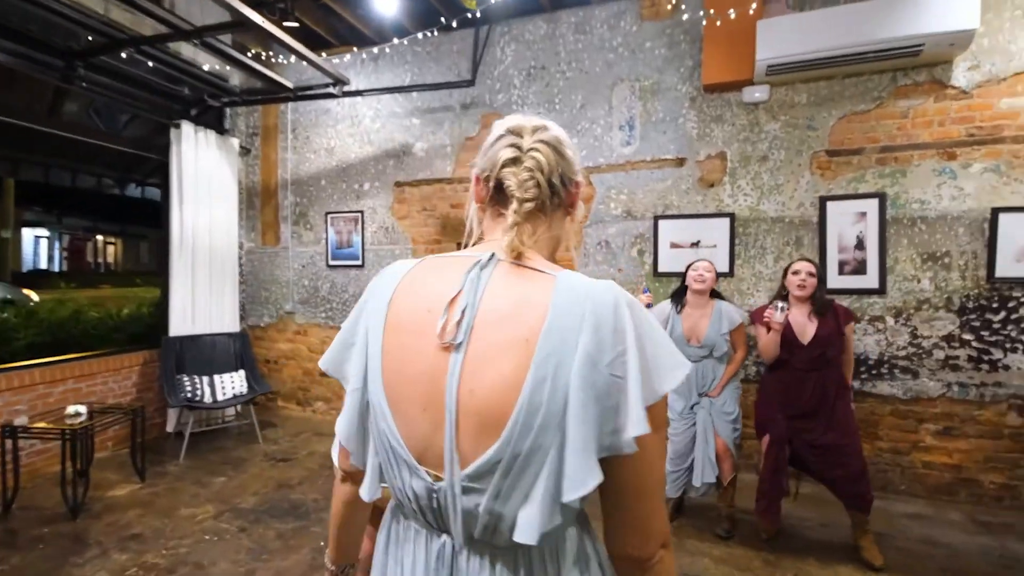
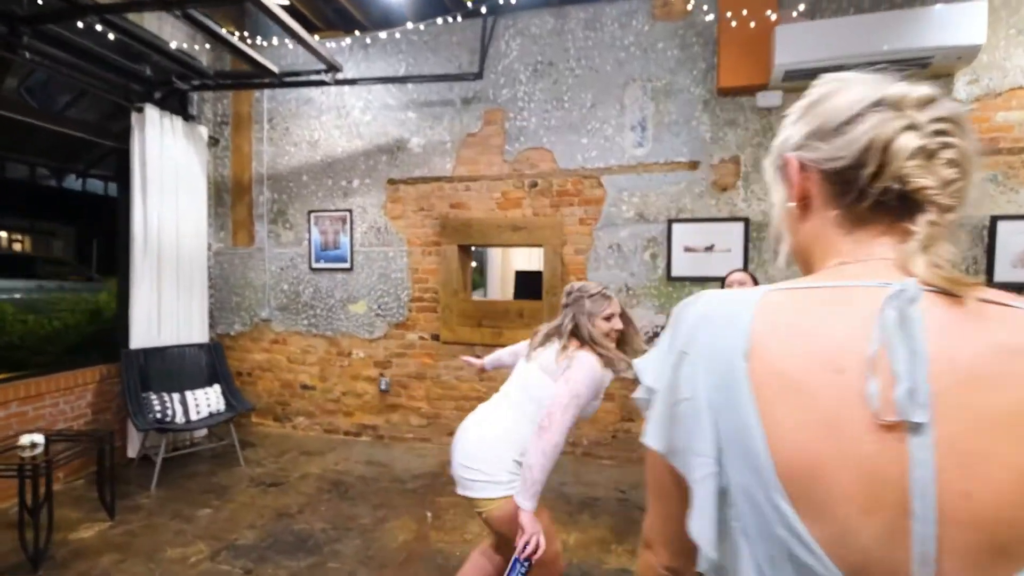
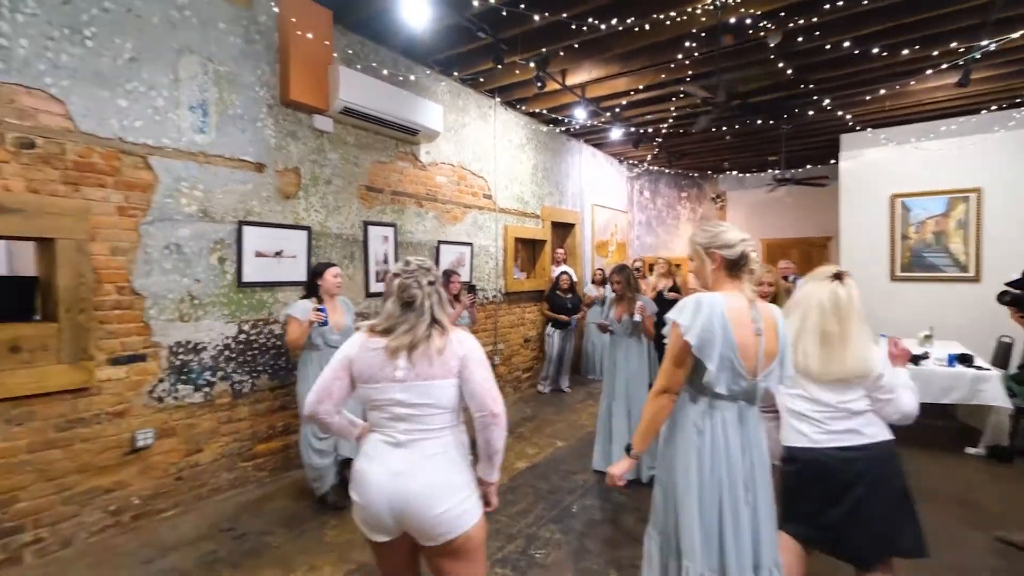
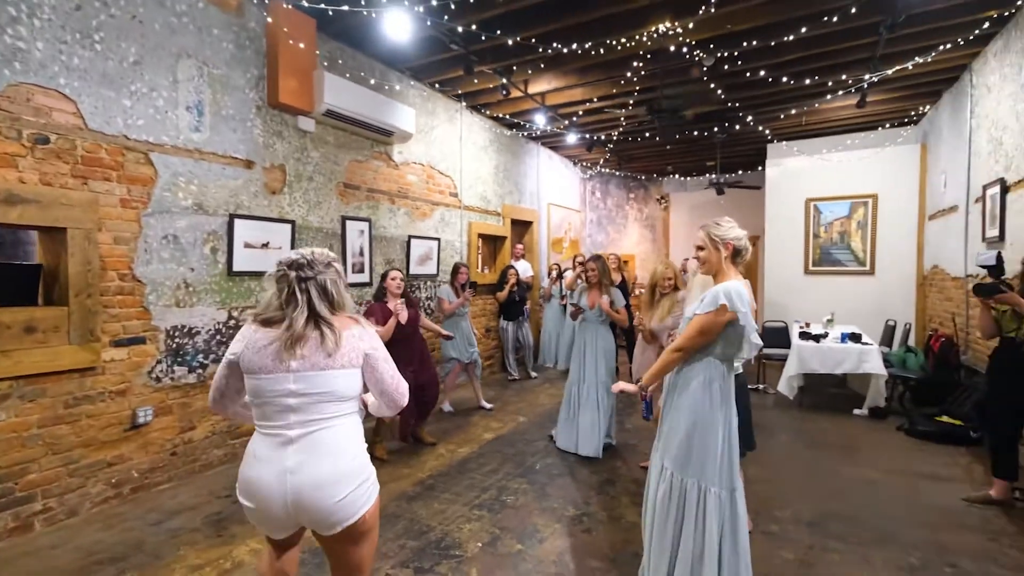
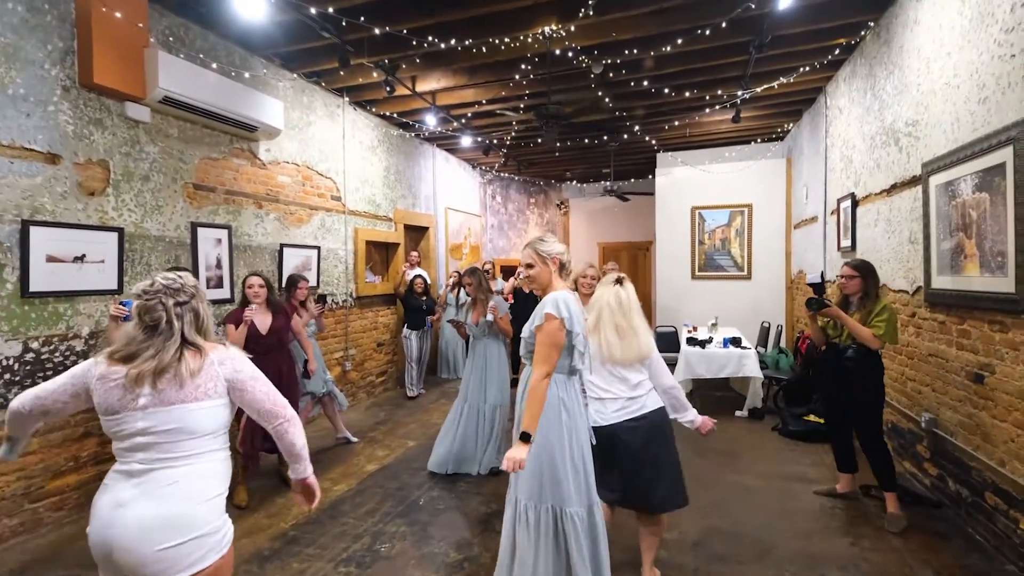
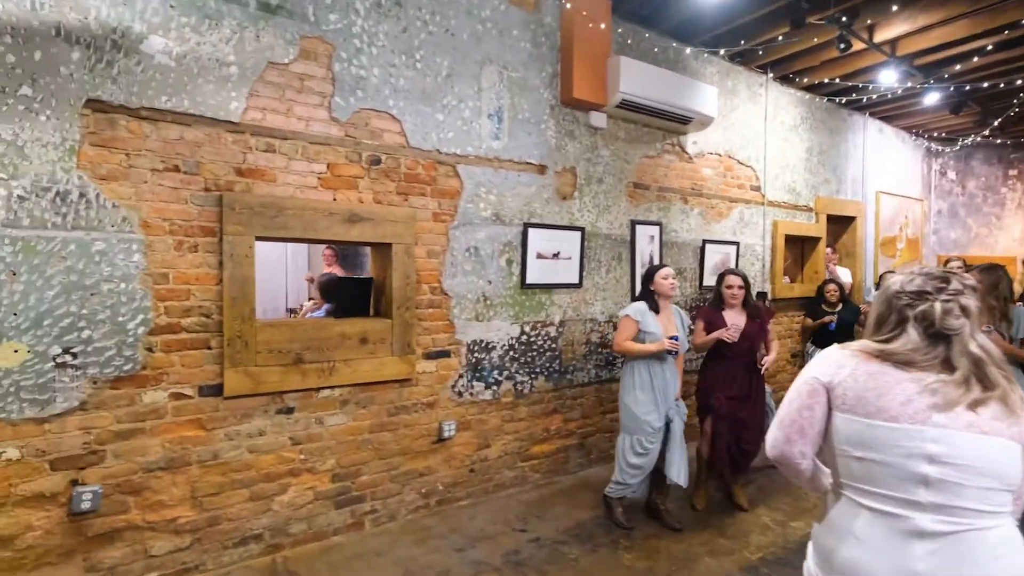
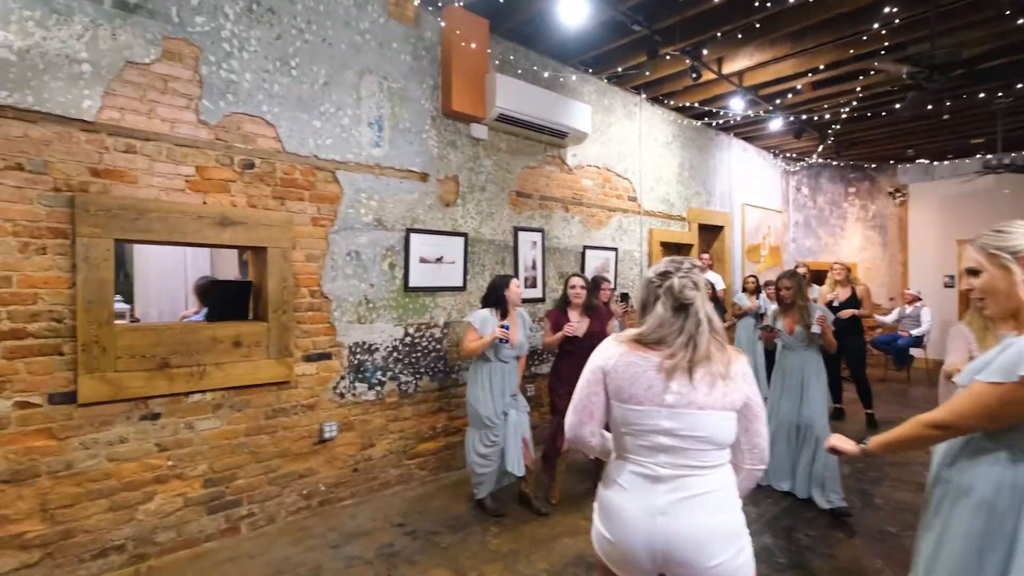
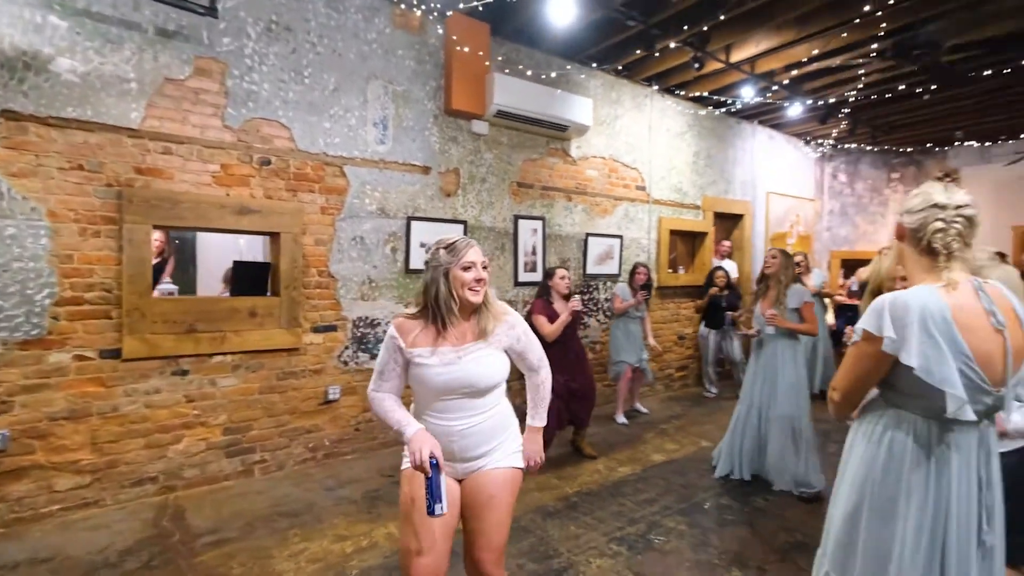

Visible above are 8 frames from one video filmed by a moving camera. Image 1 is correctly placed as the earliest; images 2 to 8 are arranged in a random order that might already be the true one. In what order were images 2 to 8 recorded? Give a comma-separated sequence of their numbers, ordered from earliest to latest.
2, 8, 4, 5, 3, 7, 6
